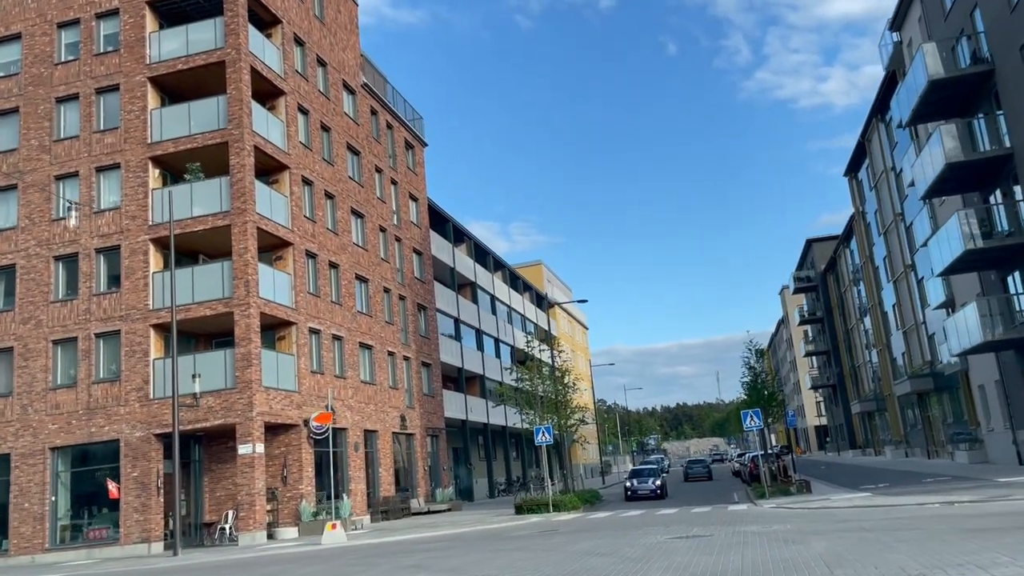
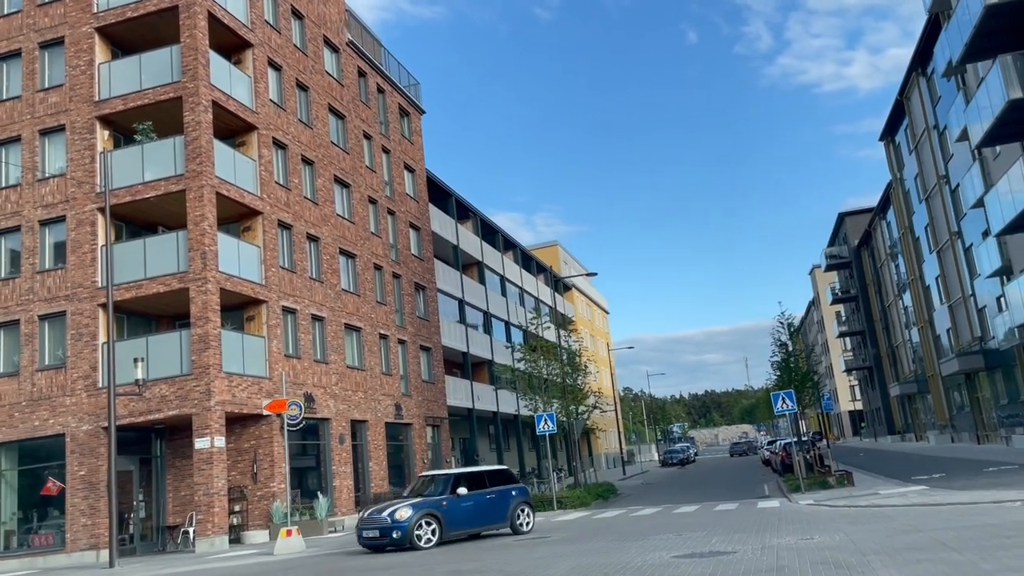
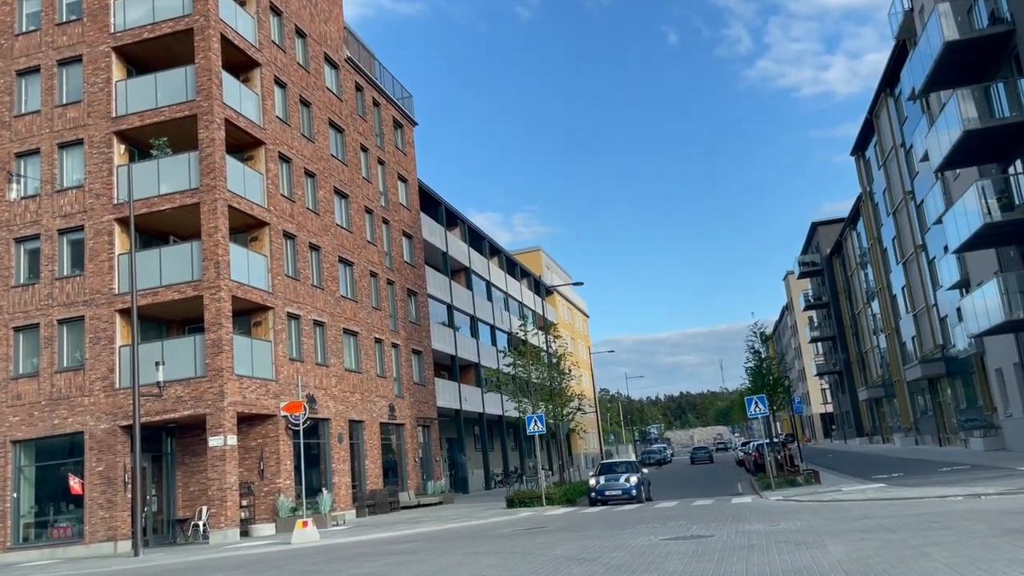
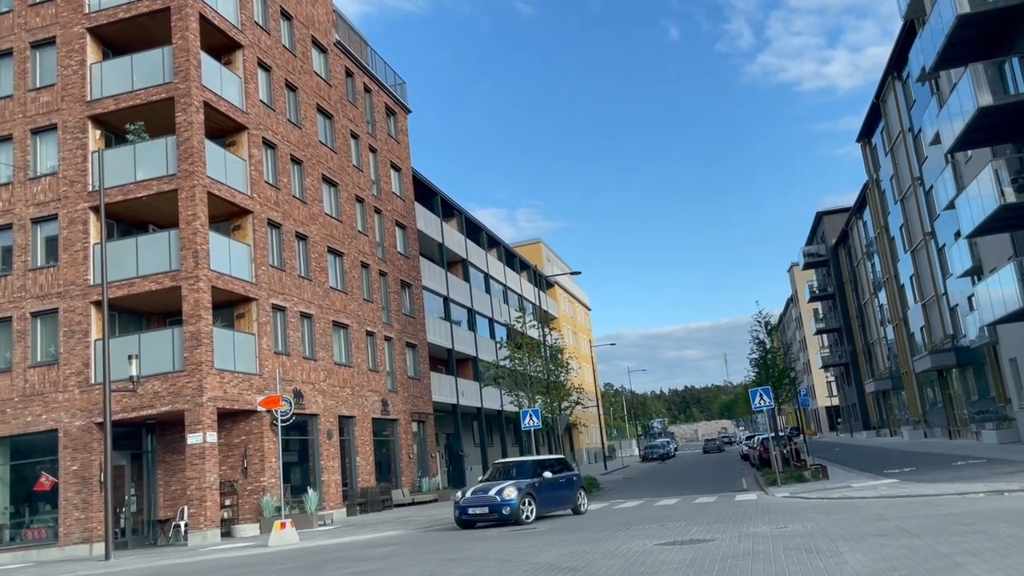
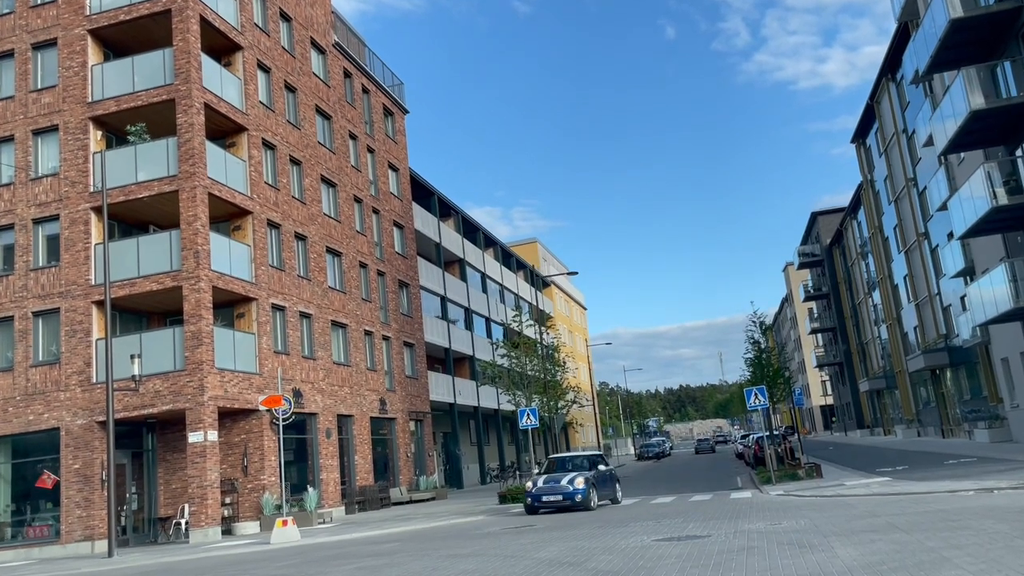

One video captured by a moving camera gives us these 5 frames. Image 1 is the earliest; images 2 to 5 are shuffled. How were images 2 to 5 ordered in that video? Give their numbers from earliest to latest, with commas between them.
3, 5, 4, 2
